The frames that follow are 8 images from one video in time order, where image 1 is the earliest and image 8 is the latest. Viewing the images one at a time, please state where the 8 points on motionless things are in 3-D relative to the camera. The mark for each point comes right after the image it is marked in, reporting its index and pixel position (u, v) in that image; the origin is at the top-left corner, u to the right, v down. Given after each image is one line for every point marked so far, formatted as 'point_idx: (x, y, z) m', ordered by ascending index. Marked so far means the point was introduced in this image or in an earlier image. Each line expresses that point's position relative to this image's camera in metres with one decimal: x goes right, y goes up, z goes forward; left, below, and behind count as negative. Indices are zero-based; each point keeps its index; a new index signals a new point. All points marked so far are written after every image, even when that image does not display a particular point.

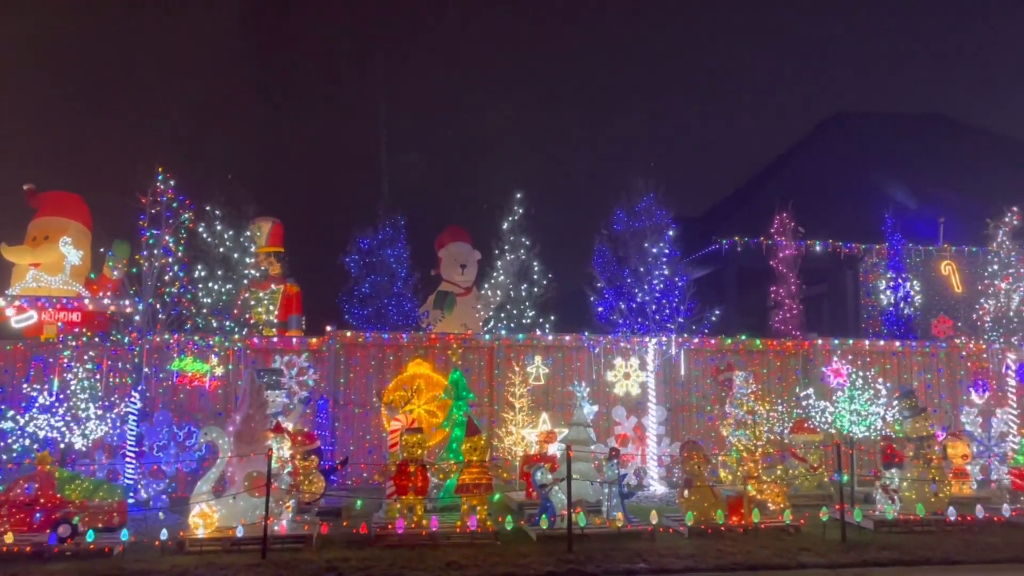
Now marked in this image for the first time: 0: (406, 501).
0: (-1.3, -2.5, +9.7) m
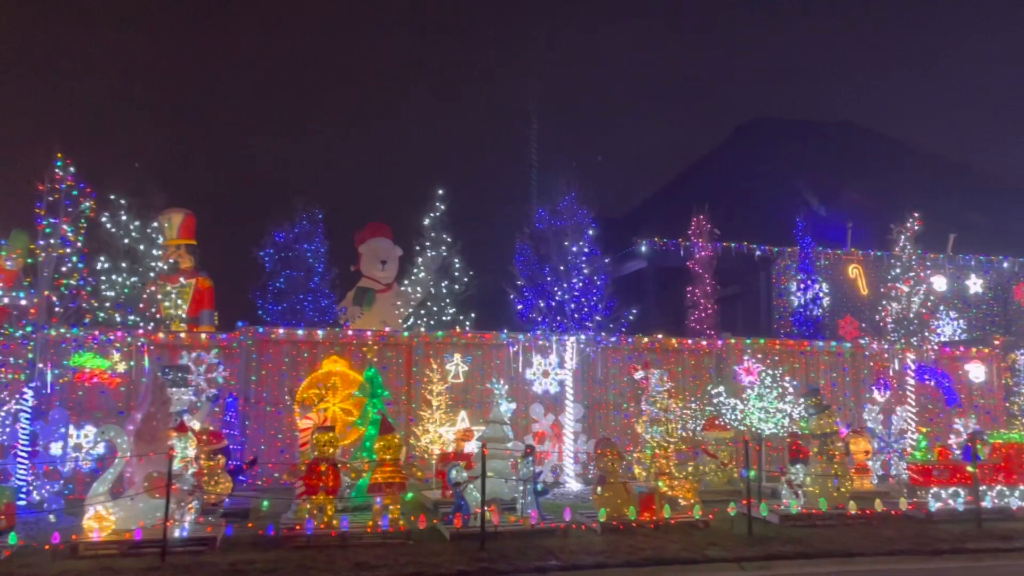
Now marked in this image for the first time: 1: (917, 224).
0: (-2.3, -2.5, +9.4) m
1: (+8.0, +1.3, +16.1) m
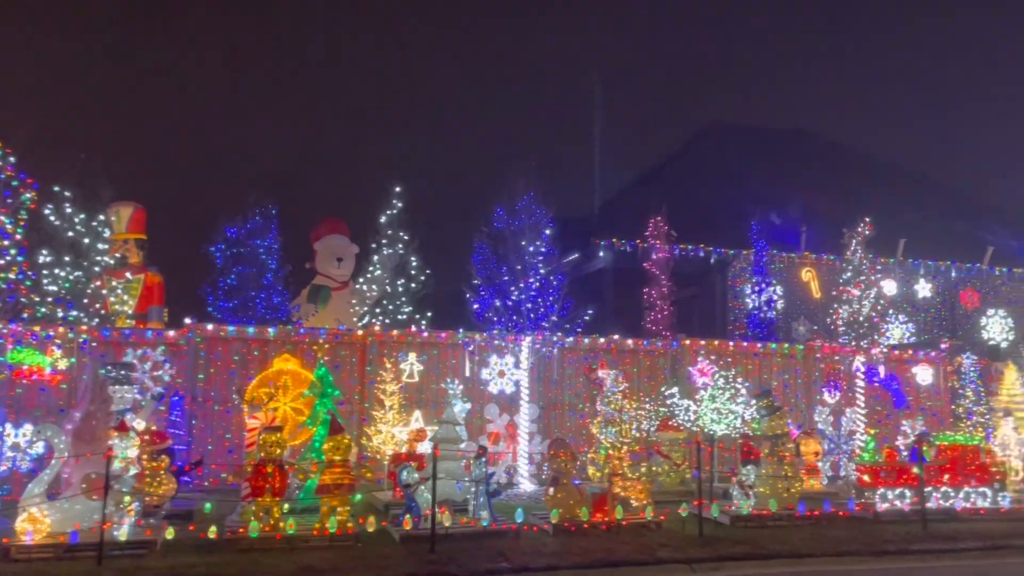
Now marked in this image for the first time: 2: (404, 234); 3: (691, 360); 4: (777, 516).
0: (-2.8, -2.4, +9.2) m
1: (+7.2, +1.2, +16.3) m
2: (-2.2, +1.1, +16.4) m
3: (+3.2, -1.3, +14.5) m
4: (+3.5, -3.0, +10.7) m
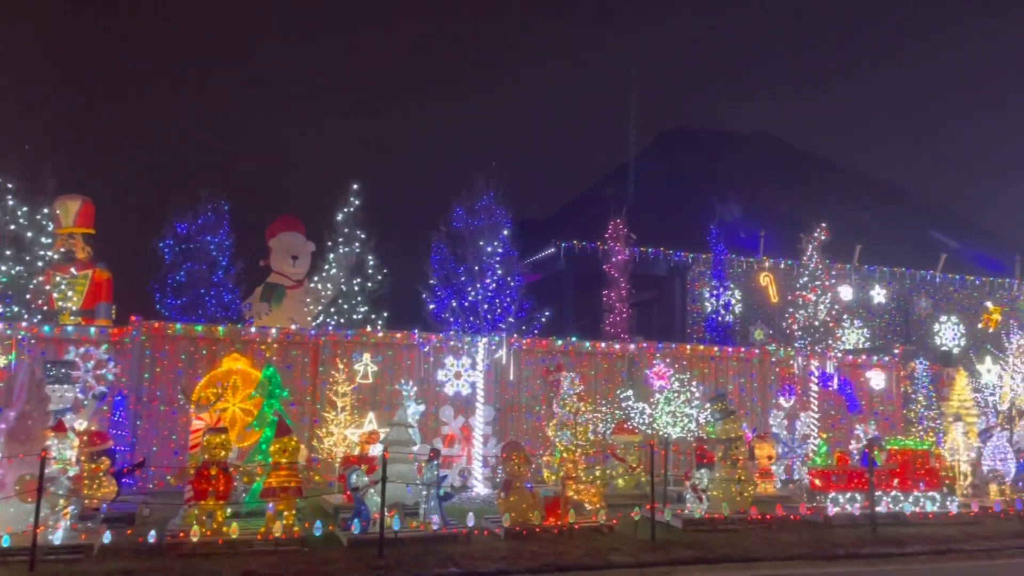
0: (-3.4, -2.4, +8.9) m
1: (+6.3, +1.1, +16.5) m
2: (-3.0, +1.1, +16.2) m
3: (+2.4, -1.3, +14.4) m
4: (+2.9, -3.1, +10.7) m
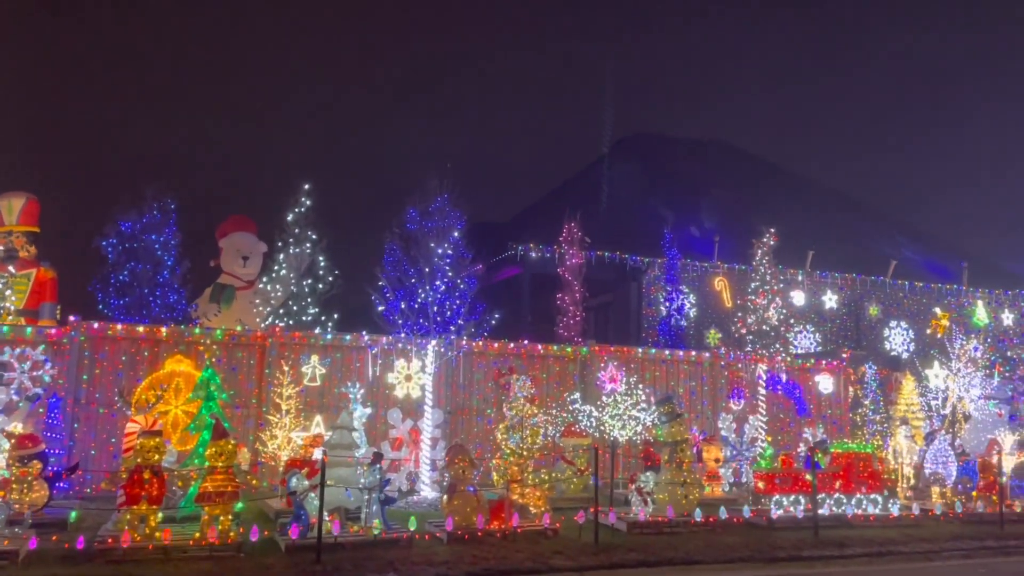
0: (-4.0, -2.4, +8.7) m
1: (+5.4, +1.0, +16.7) m
2: (-3.9, +1.1, +16.0) m
3: (+1.6, -1.4, +14.5) m
4: (+2.2, -3.1, +10.8) m
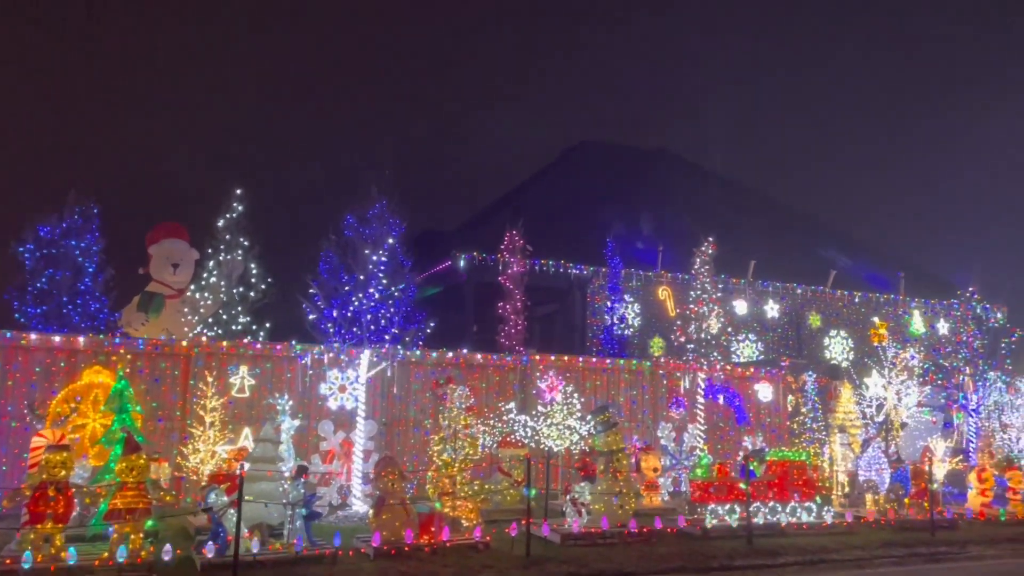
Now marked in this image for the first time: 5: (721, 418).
0: (-4.8, -2.5, +8.2) m
1: (+4.2, +0.8, +16.7) m
2: (-5.1, +0.9, +15.6) m
3: (+0.5, -1.6, +14.3) m
4: (+1.3, -3.2, +10.6) m
5: (+4.1, -2.5, +15.8) m
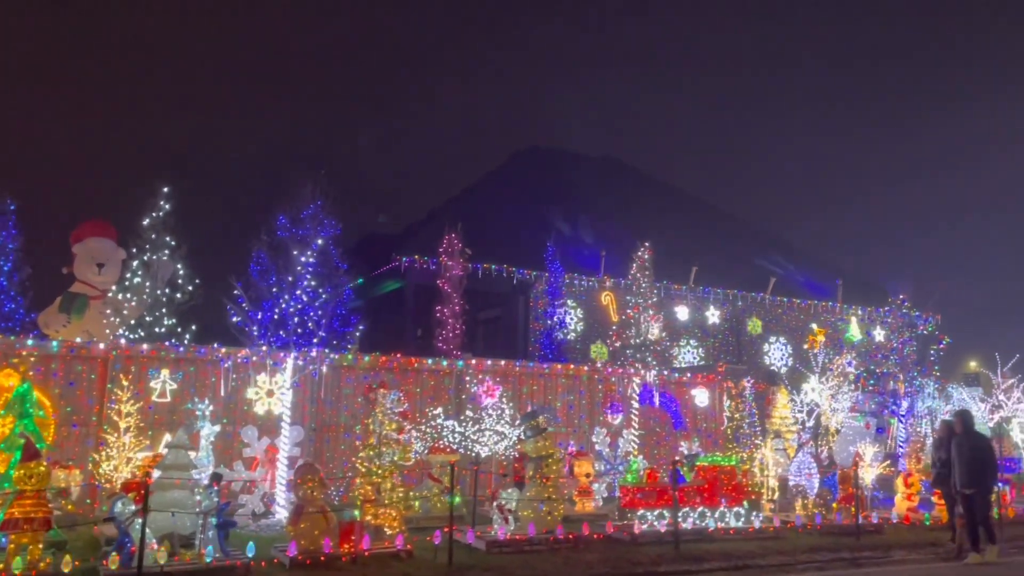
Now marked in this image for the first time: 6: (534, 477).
0: (-5.6, -2.4, +7.8) m
1: (+2.9, +0.7, +16.8) m
2: (-6.3, +0.9, +15.1) m
3: (-0.7, -1.6, +14.1) m
4: (+0.3, -3.3, +10.5) m
5: (+2.8, -2.6, +15.8) m
6: (+0.3, -2.6, +11.1) m
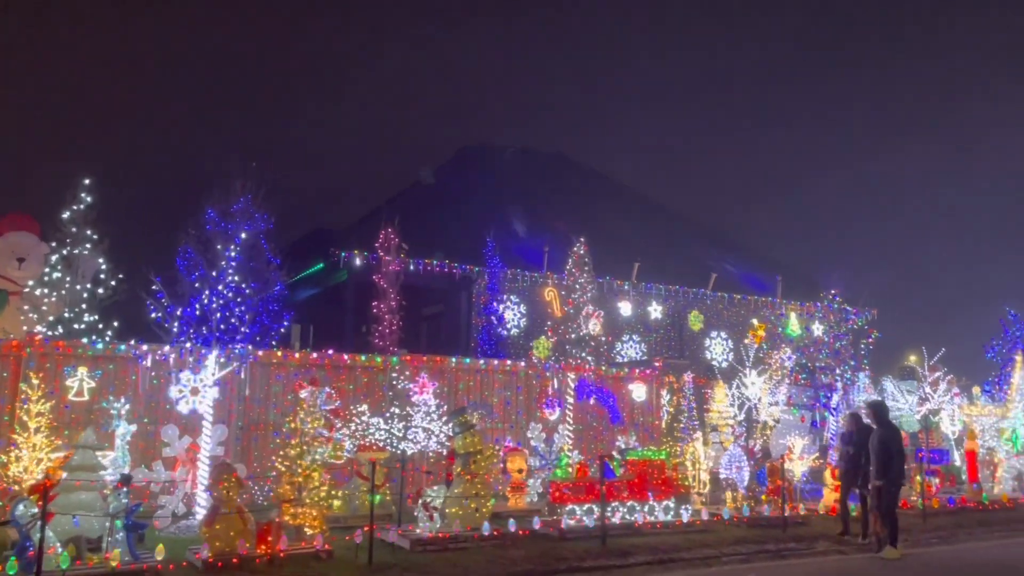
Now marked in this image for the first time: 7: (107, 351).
0: (-6.5, -2.4, +7.4) m
1: (+1.6, +0.8, +16.8) m
2: (-7.5, +1.0, +14.6) m
3: (-1.8, -1.5, +13.9) m
4: (-0.7, -3.2, +10.4) m
5: (+1.6, -2.5, +15.8) m
6: (-0.7, -2.5, +11.0) m
7: (-5.9, -0.9, +11.7) m
